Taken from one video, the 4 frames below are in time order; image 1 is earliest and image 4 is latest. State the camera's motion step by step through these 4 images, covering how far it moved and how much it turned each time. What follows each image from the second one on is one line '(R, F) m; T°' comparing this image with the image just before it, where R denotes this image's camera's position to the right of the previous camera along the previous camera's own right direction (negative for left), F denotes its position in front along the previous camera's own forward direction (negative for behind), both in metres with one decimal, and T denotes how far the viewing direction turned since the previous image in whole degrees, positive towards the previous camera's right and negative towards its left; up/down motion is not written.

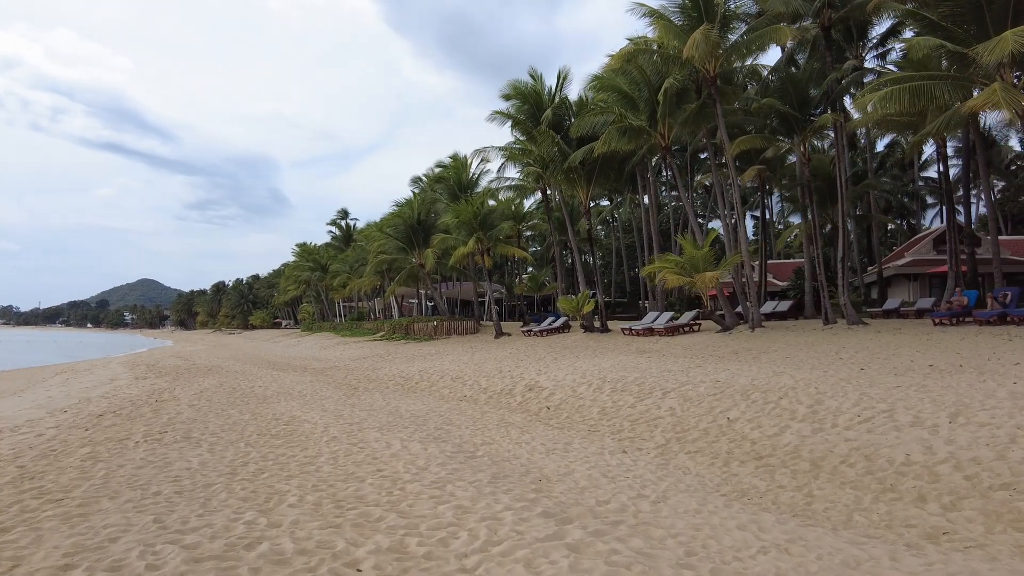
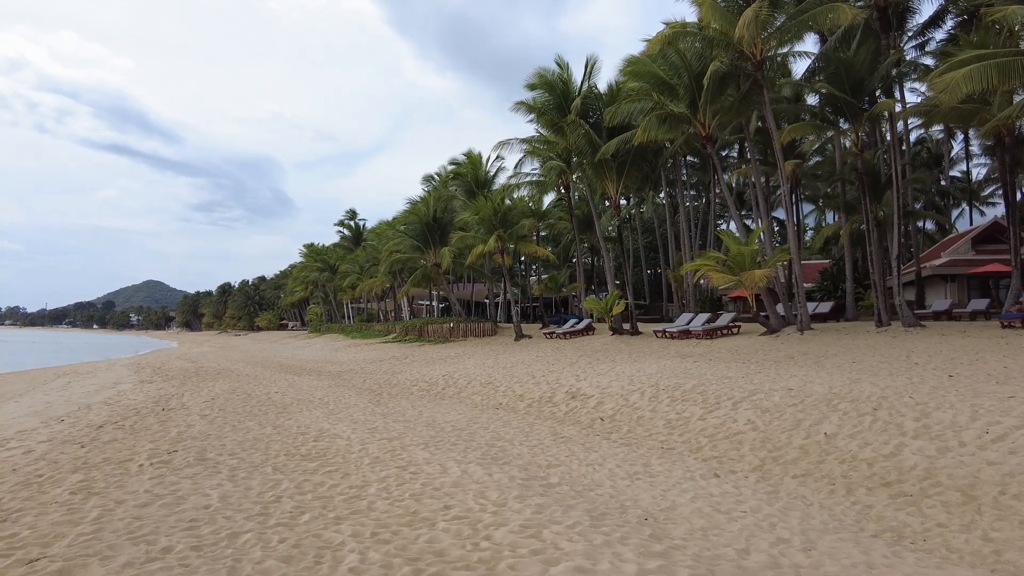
(-0.7, +1.1) m; 0°
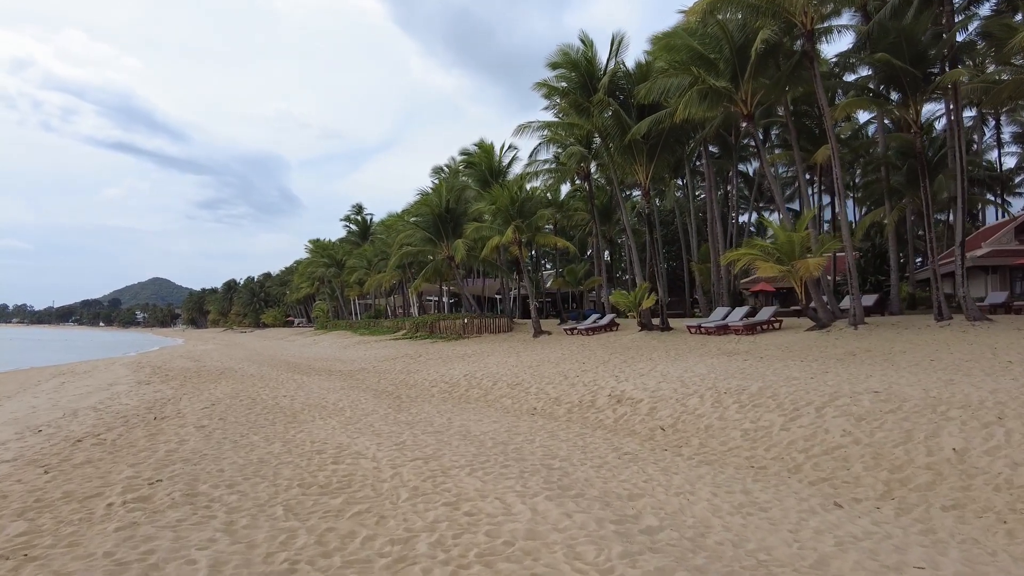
(-0.6, +1.2) m; 0°
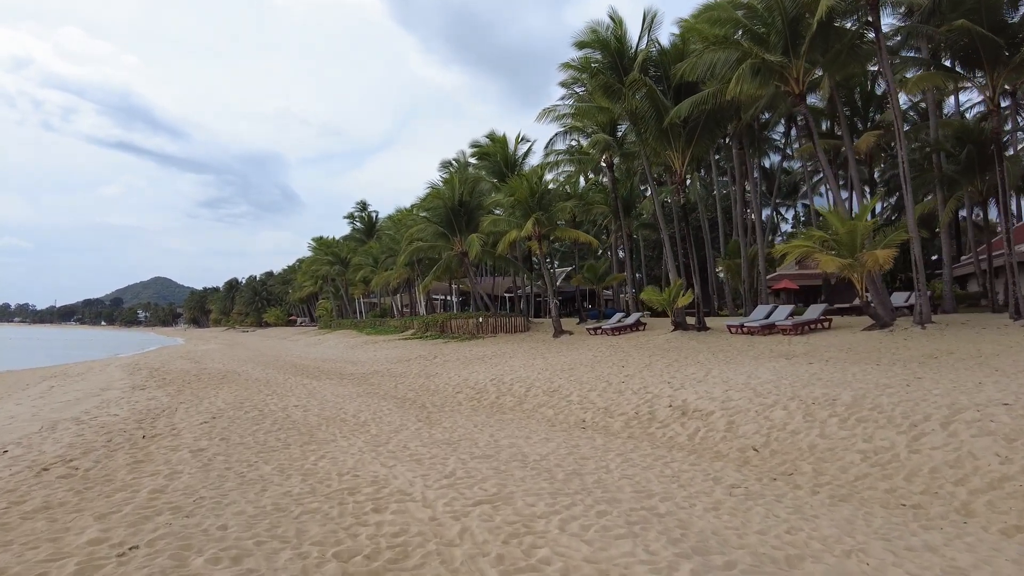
(-0.7, +1.3) m; 0°
